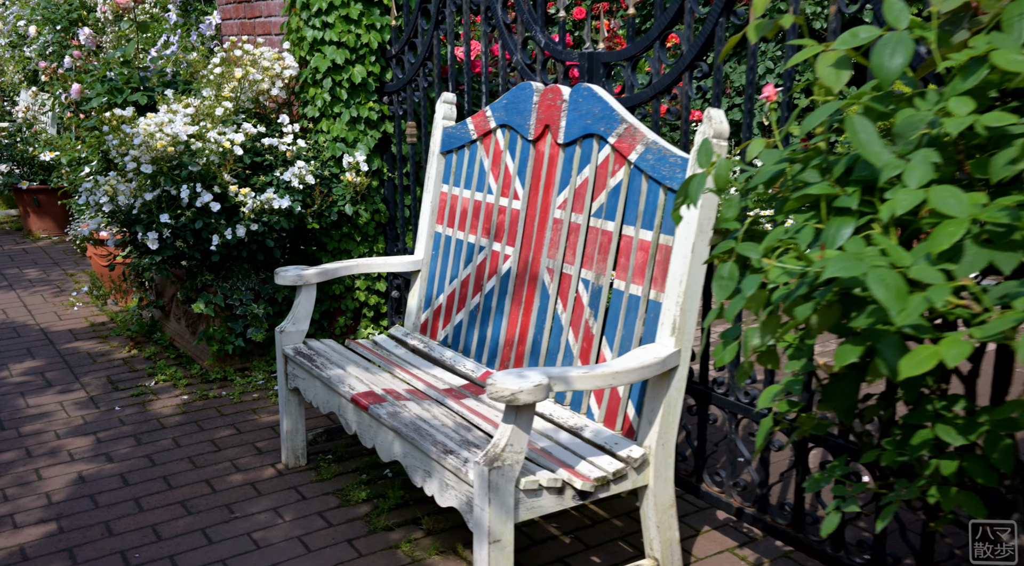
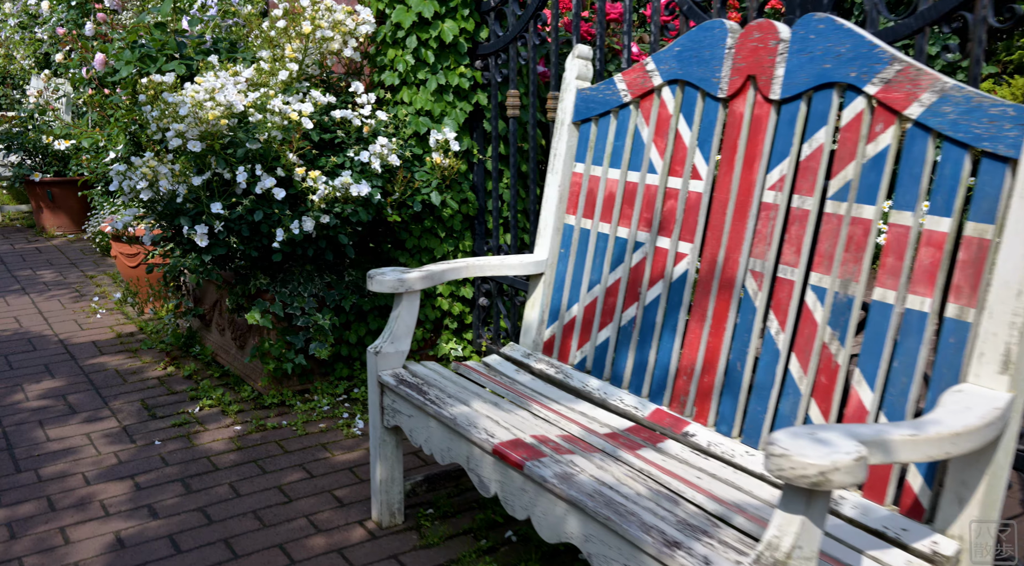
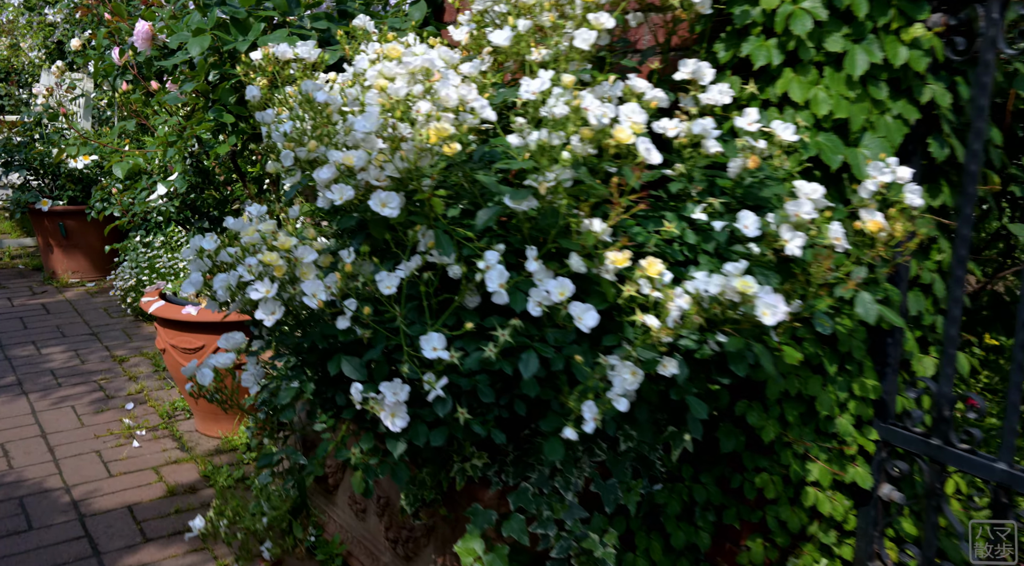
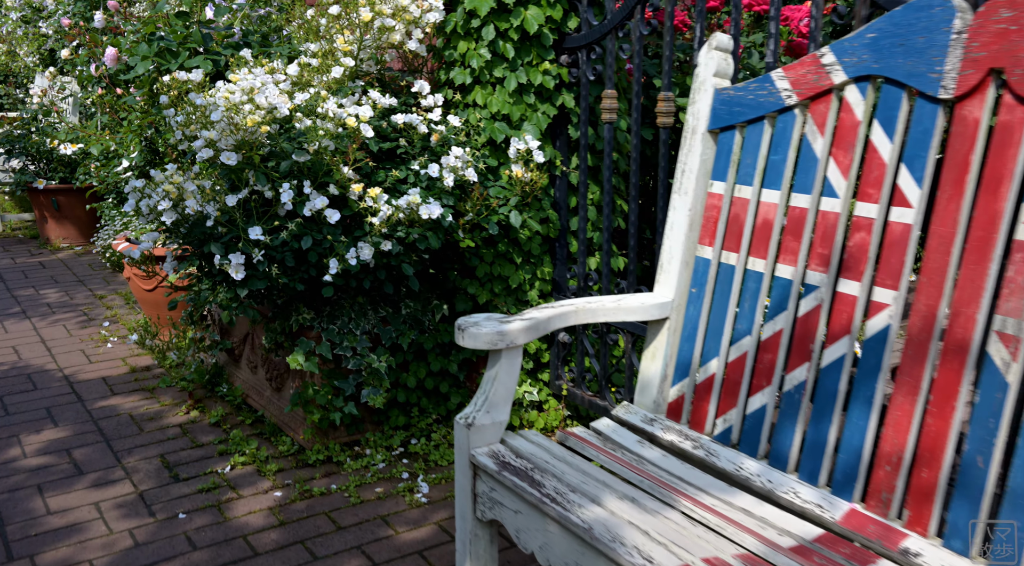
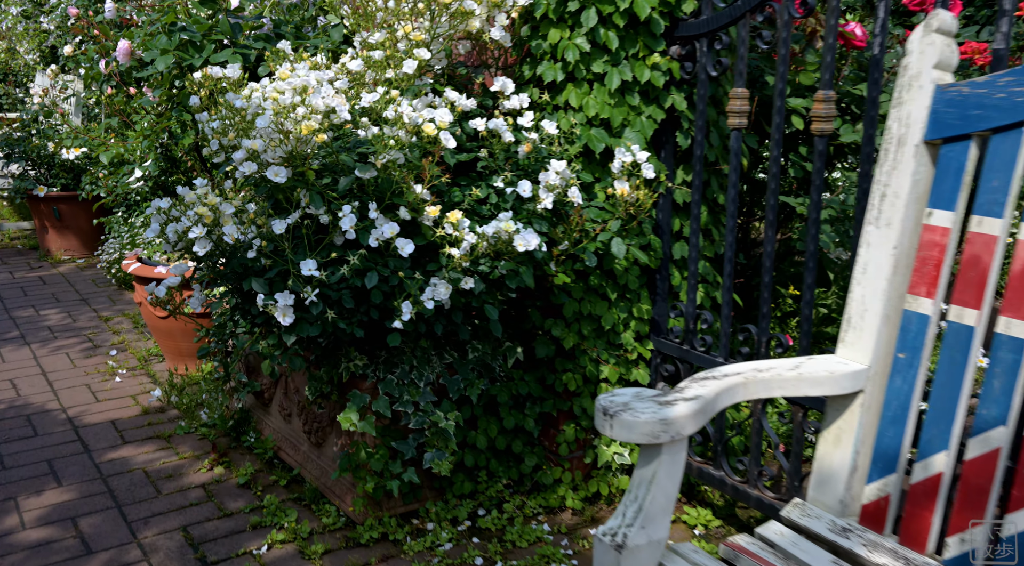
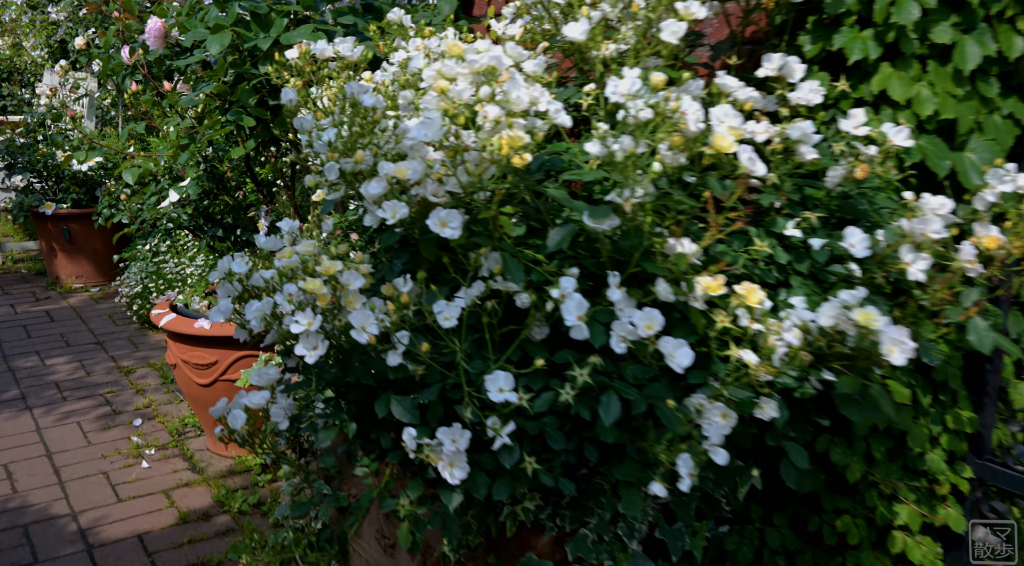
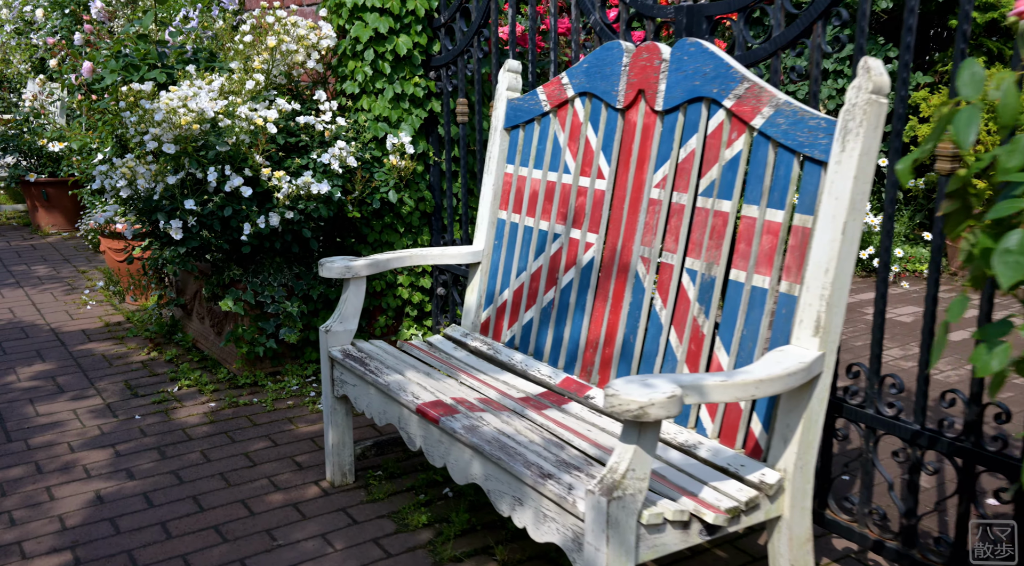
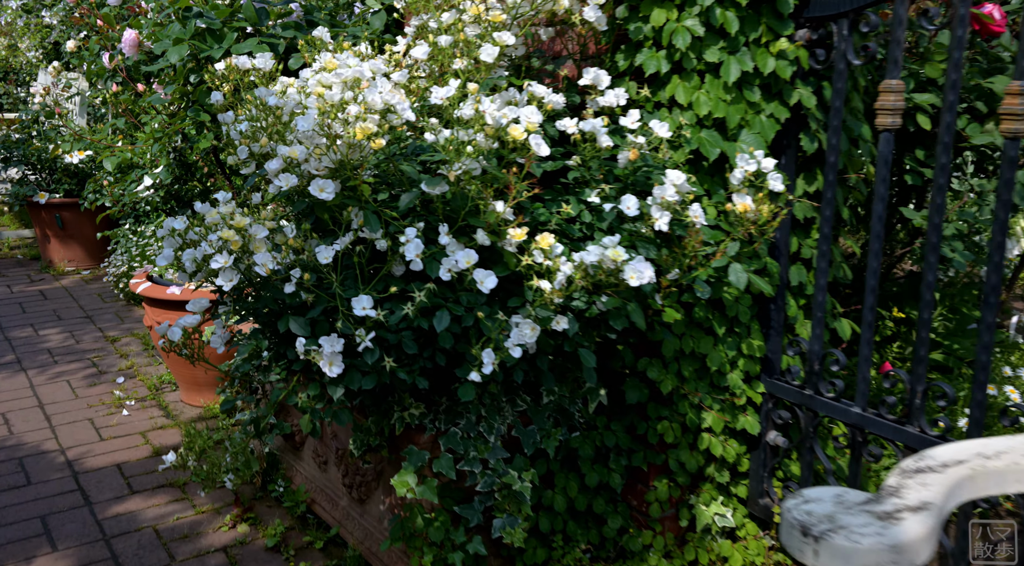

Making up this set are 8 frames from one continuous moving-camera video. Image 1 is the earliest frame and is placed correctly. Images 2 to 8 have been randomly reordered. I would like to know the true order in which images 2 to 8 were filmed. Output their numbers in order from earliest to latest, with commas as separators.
7, 2, 4, 5, 8, 3, 6
